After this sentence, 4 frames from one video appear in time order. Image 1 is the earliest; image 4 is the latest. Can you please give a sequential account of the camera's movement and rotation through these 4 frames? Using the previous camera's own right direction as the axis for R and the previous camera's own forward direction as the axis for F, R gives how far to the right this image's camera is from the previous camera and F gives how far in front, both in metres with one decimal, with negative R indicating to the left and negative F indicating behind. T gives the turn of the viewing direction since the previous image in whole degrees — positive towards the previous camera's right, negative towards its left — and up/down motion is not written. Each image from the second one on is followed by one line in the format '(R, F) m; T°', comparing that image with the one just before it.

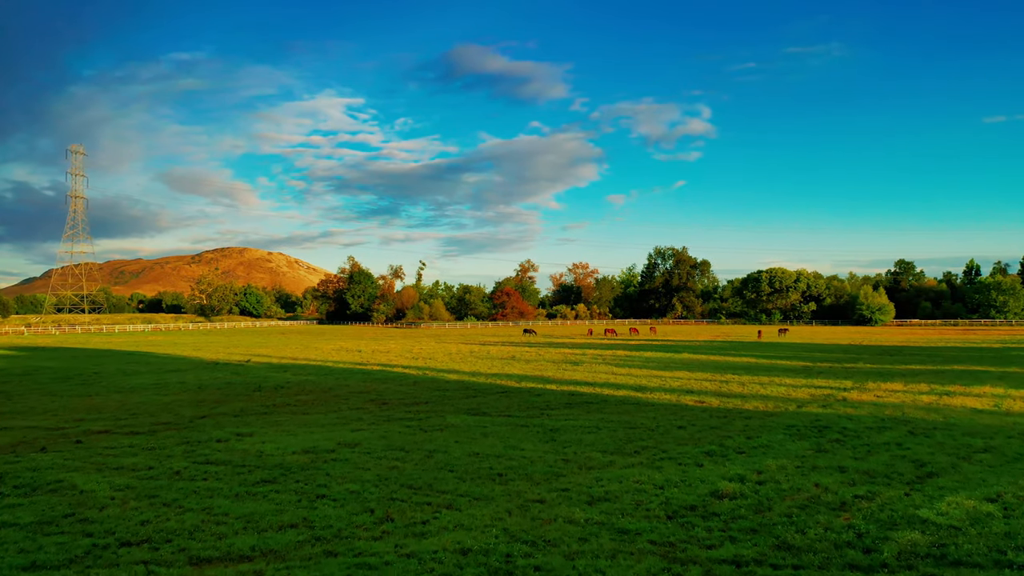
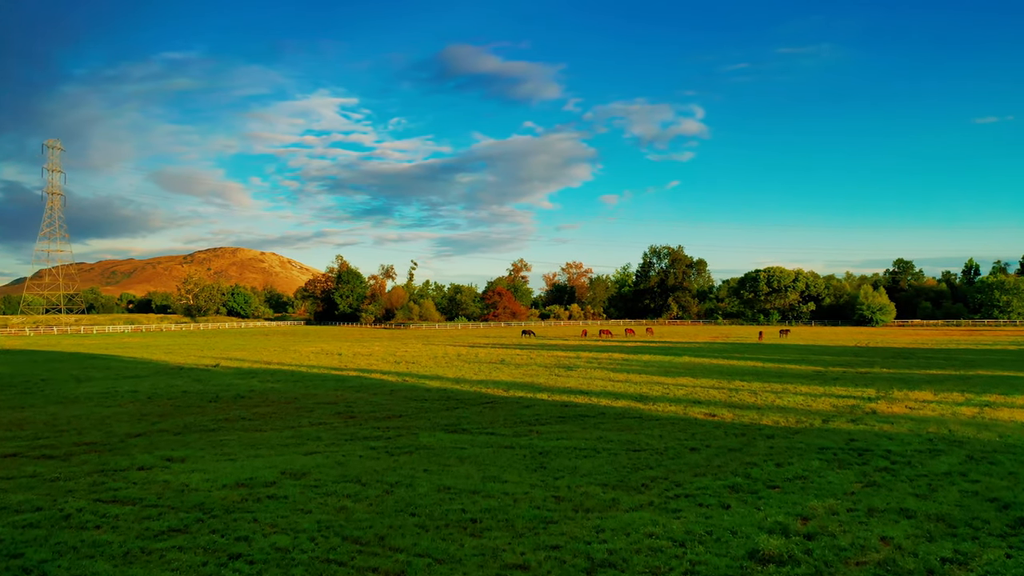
(+0.3, +2.4) m; +1°
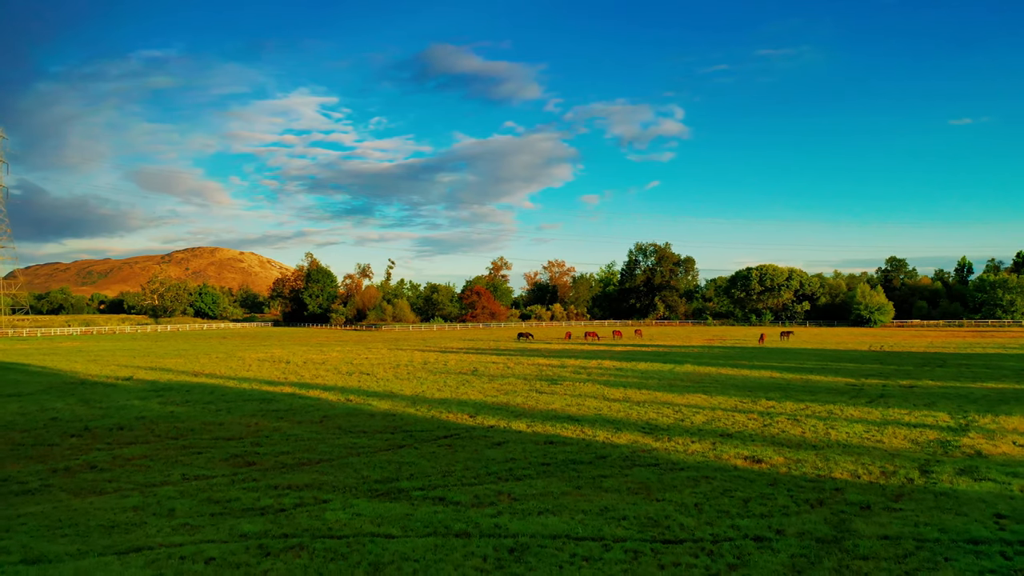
(+0.4, +5.0) m; +2°
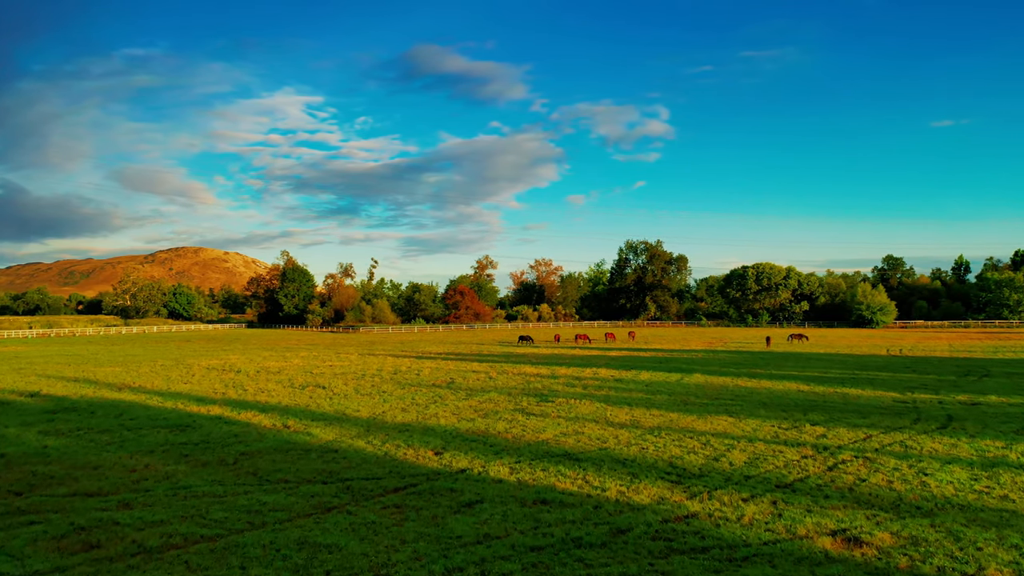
(+0.2, +4.1) m; +1°
